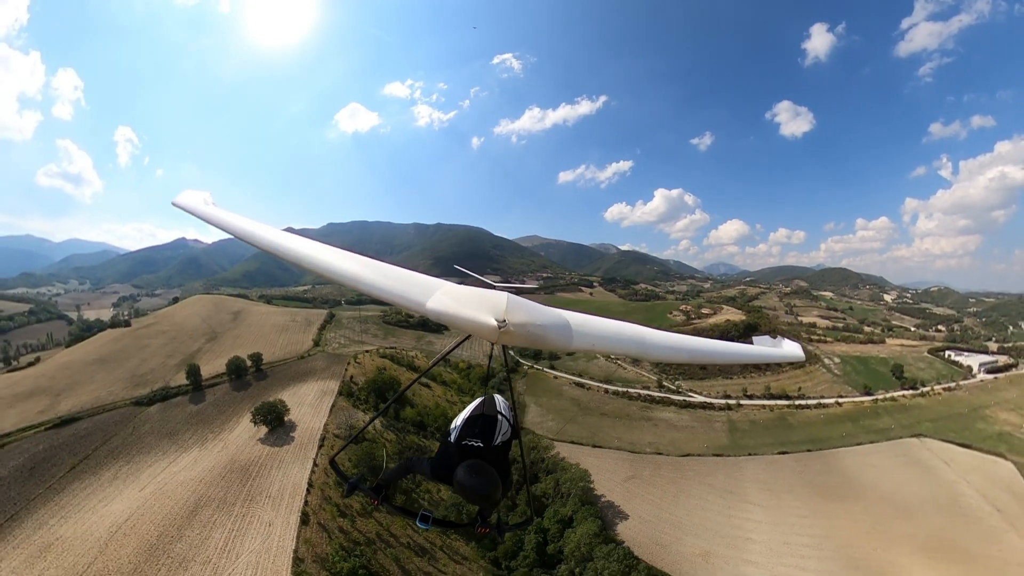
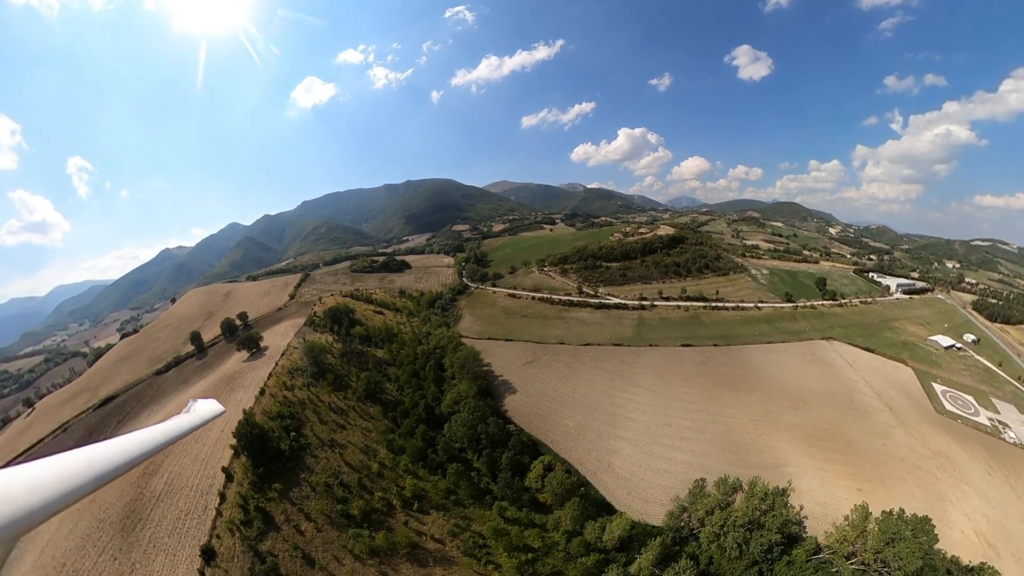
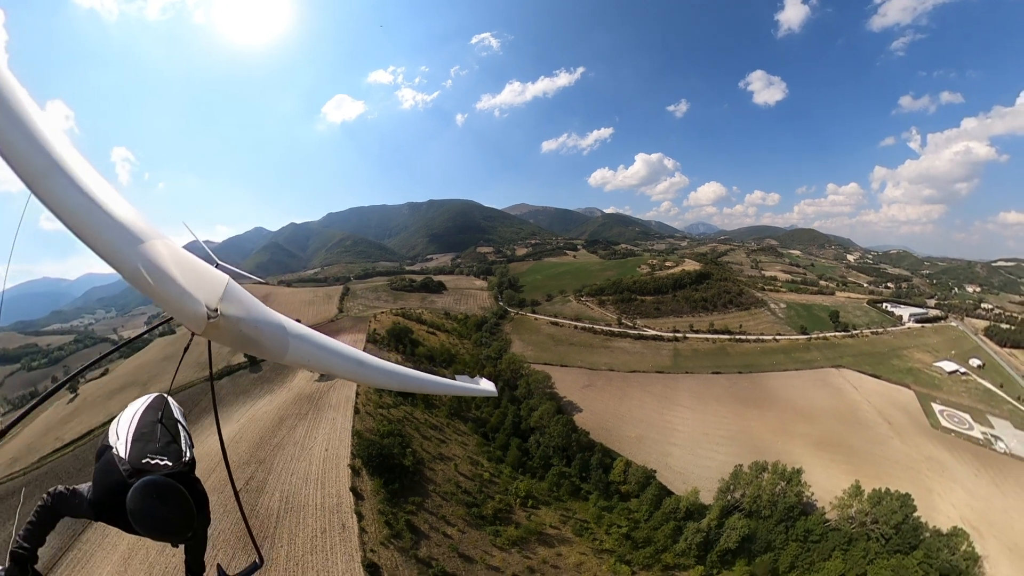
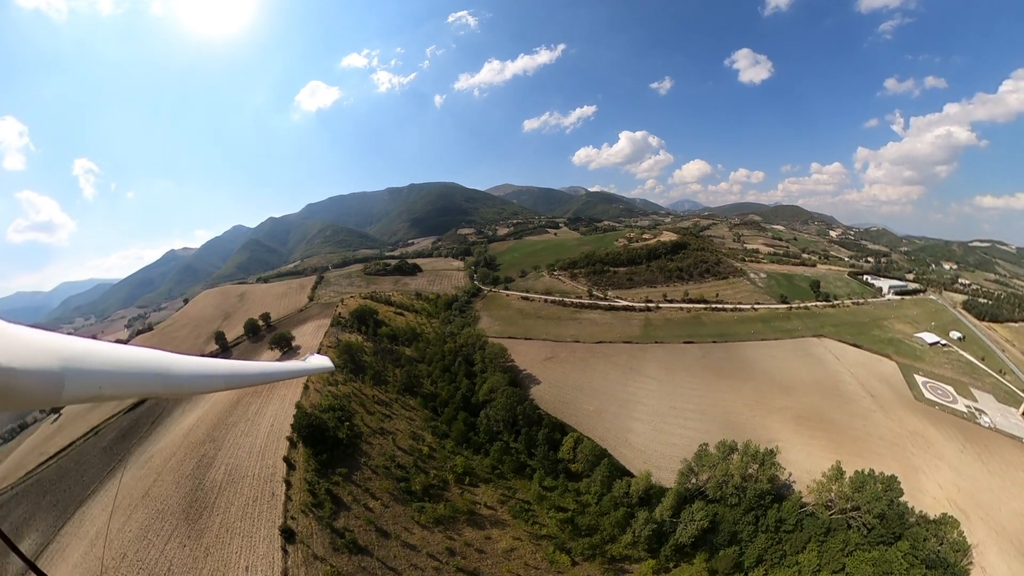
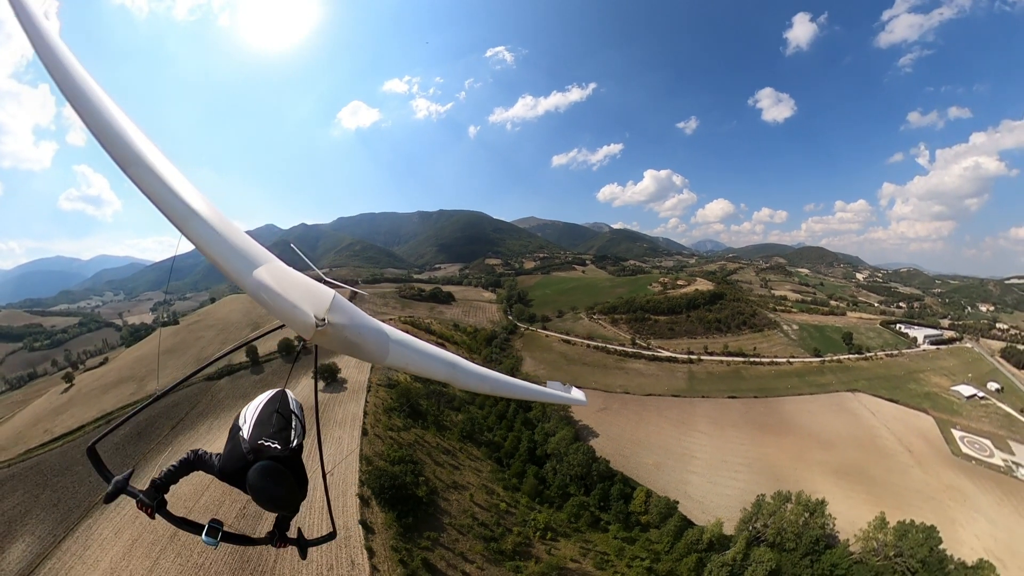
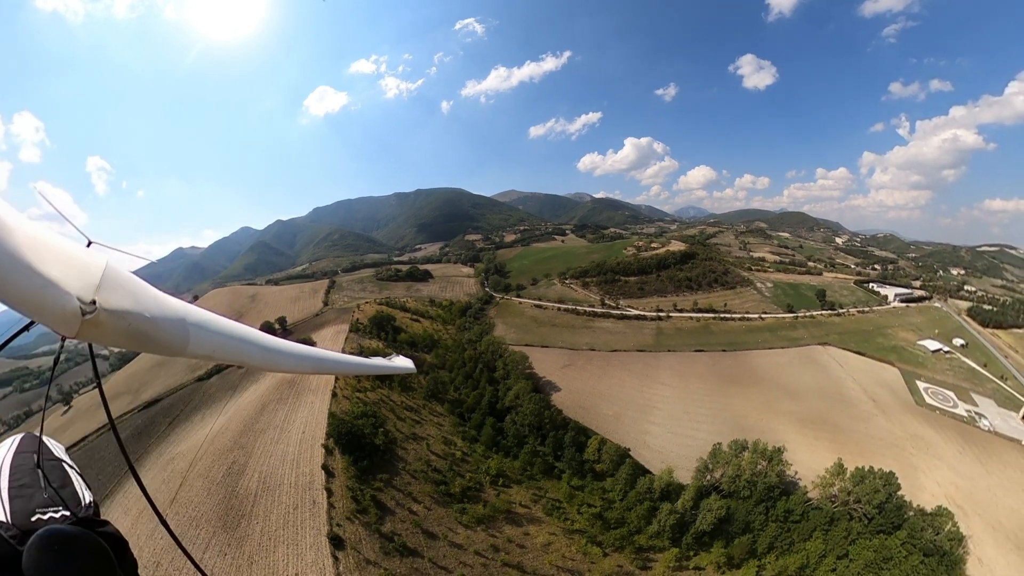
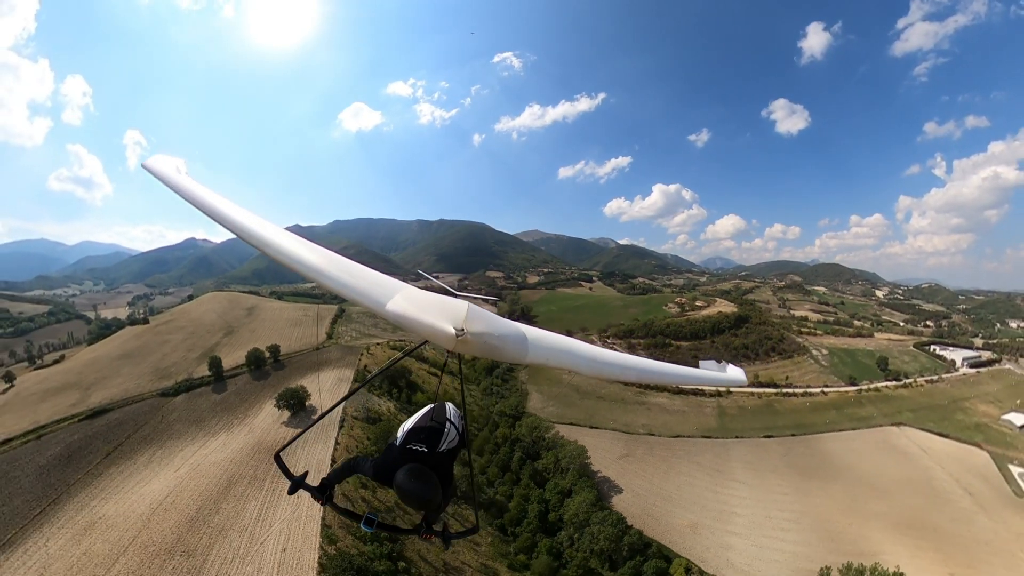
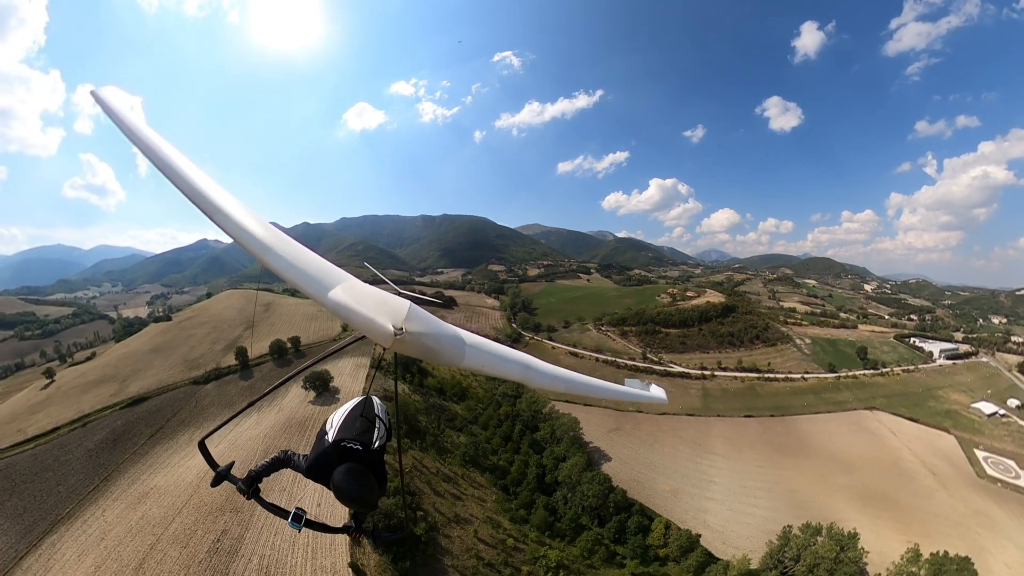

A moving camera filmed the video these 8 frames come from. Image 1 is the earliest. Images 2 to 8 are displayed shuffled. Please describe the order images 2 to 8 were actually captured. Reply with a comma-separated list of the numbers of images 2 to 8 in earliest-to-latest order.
7, 8, 5, 3, 6, 4, 2
